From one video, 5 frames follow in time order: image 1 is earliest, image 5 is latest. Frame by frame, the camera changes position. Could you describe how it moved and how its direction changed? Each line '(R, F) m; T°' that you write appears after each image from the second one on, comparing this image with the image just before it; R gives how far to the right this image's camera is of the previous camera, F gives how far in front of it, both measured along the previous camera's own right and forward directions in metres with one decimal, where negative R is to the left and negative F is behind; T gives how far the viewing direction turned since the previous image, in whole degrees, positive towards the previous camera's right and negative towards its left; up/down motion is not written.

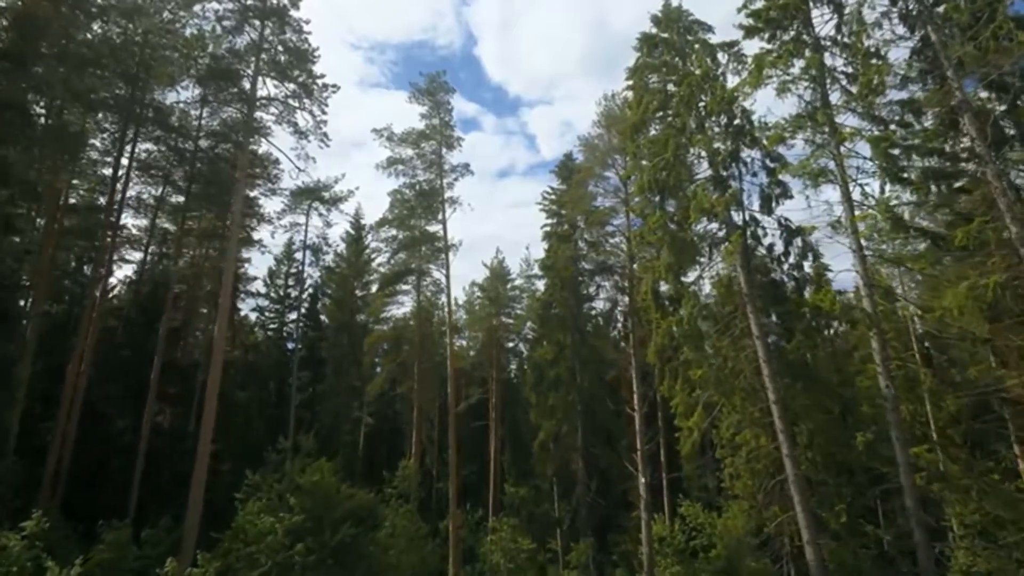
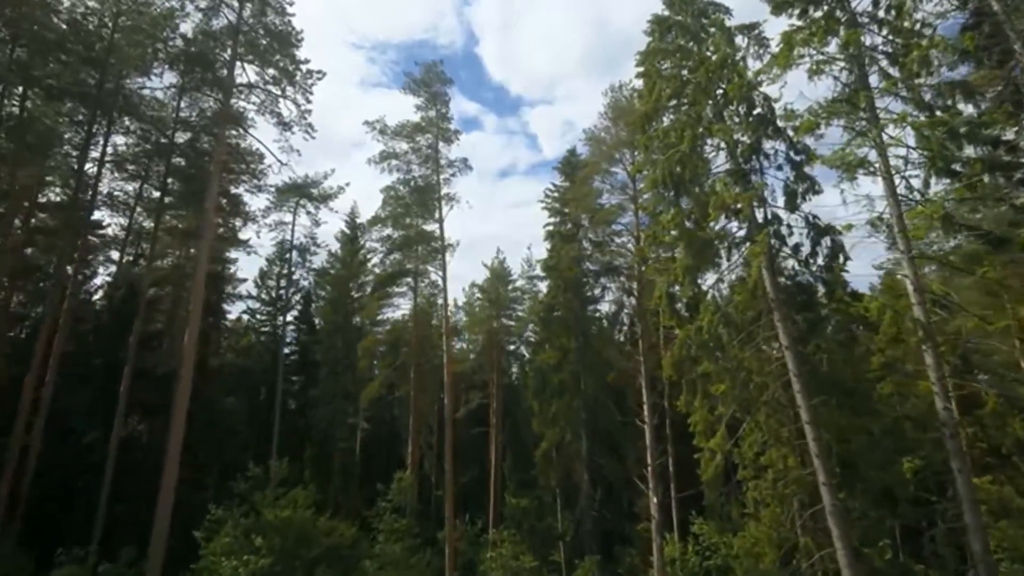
(0.0, +1.5) m; 0°
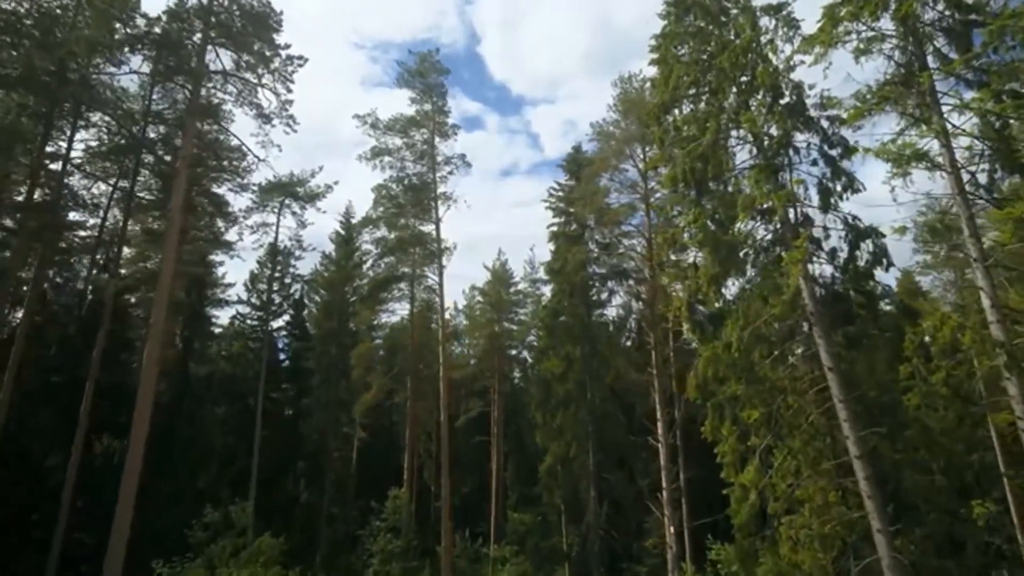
(0.0, +1.6) m; 0°
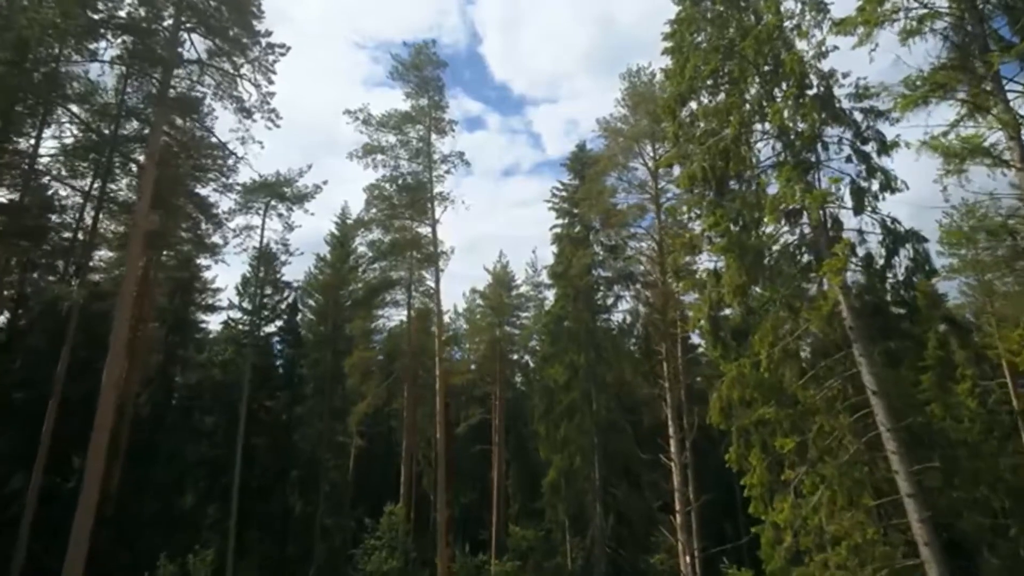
(0.0, +1.3) m; 0°
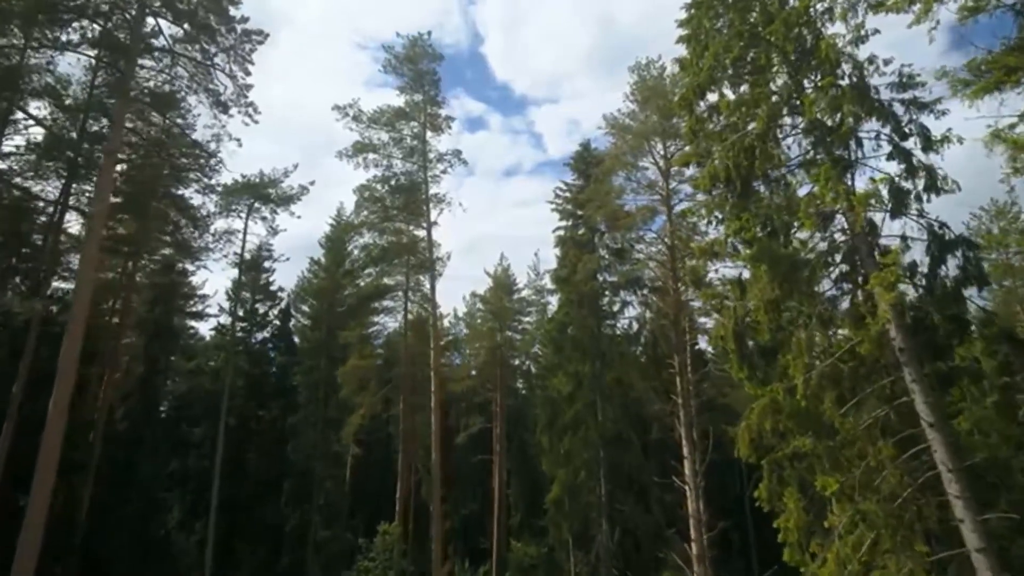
(0.0, +1.3) m; 0°
